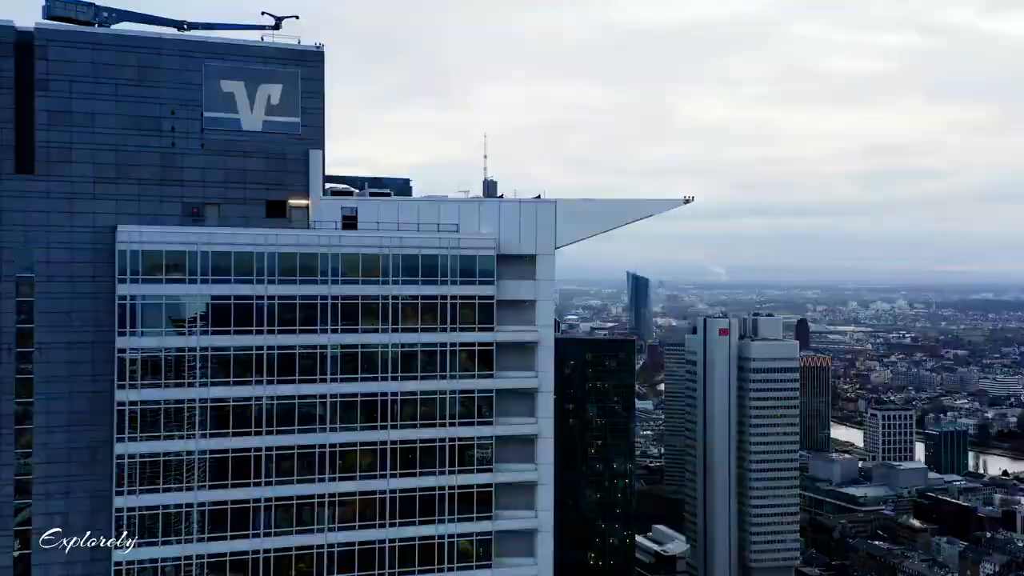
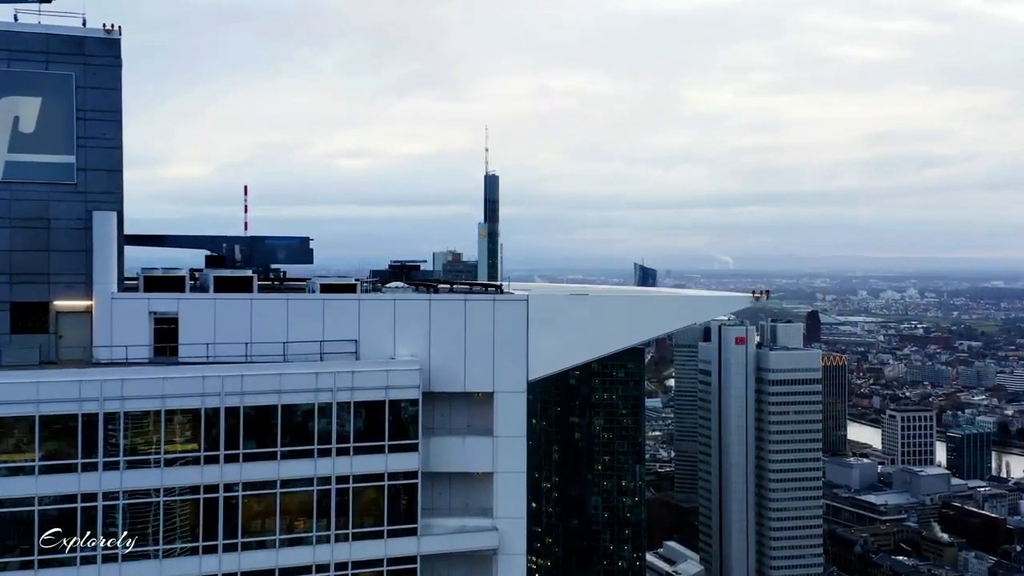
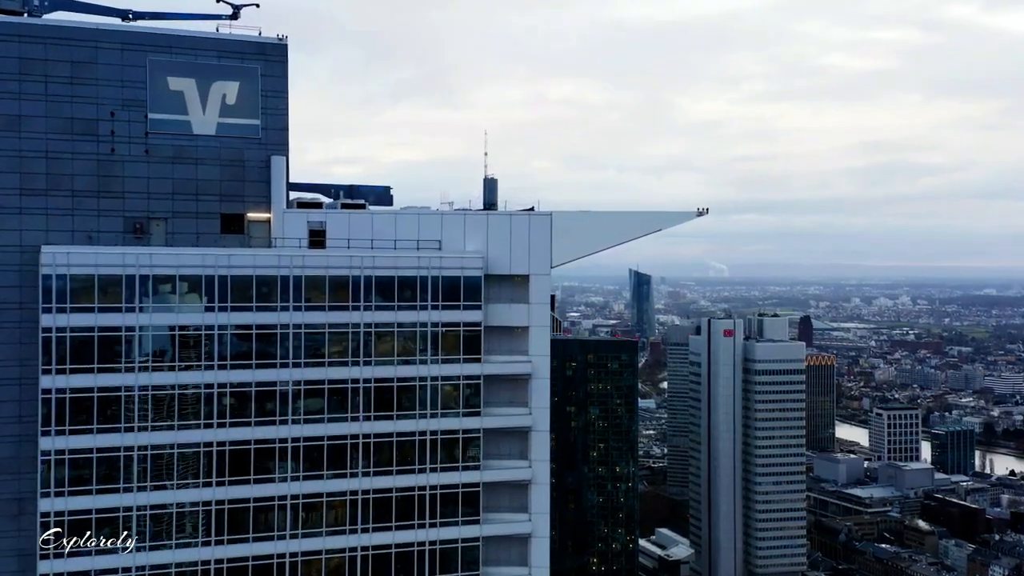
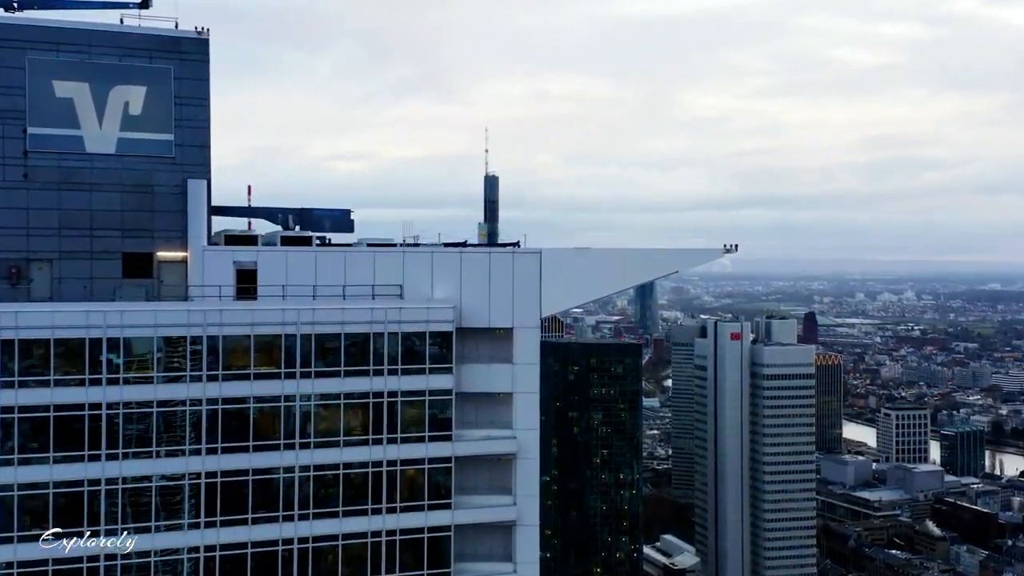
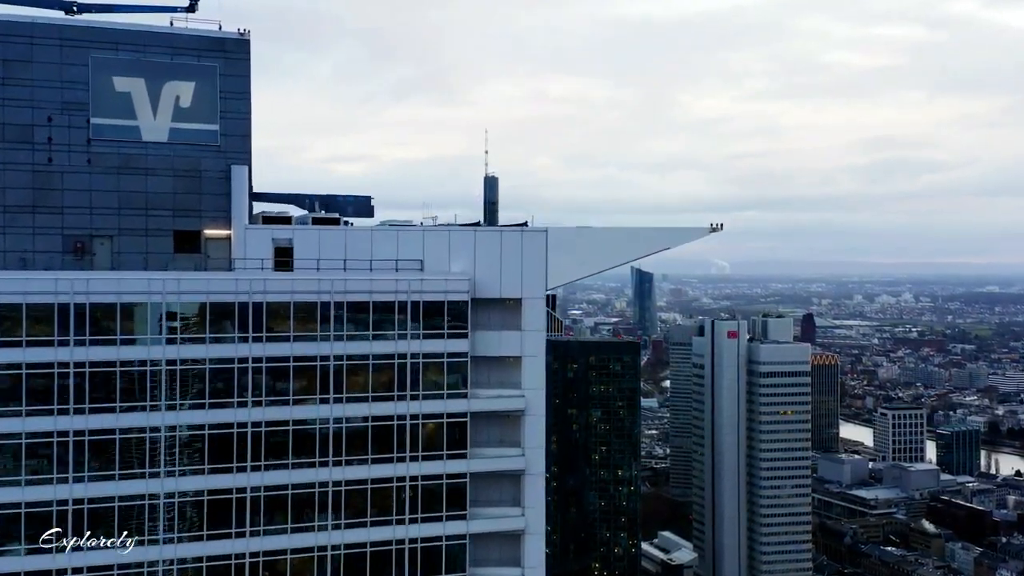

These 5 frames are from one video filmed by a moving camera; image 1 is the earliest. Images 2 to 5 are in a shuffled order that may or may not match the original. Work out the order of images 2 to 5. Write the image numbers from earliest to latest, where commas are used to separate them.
3, 5, 4, 2
